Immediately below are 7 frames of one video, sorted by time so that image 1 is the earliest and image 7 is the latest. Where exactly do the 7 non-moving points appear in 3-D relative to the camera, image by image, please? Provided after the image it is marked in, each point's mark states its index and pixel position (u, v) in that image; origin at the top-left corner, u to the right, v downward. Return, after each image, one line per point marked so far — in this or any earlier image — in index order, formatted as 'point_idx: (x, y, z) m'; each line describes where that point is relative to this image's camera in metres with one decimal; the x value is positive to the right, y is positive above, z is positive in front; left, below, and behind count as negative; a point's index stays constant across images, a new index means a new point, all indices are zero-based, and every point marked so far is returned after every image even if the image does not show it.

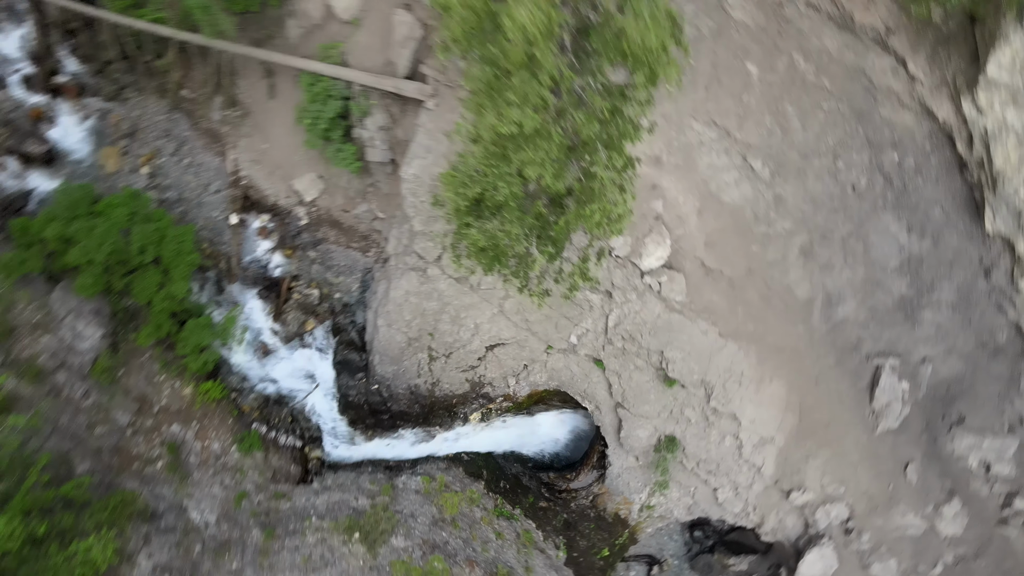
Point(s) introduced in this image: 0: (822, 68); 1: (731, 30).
0: (+1.4, +1.0, +3.3) m
1: (+1.0, +1.1, +3.3) m
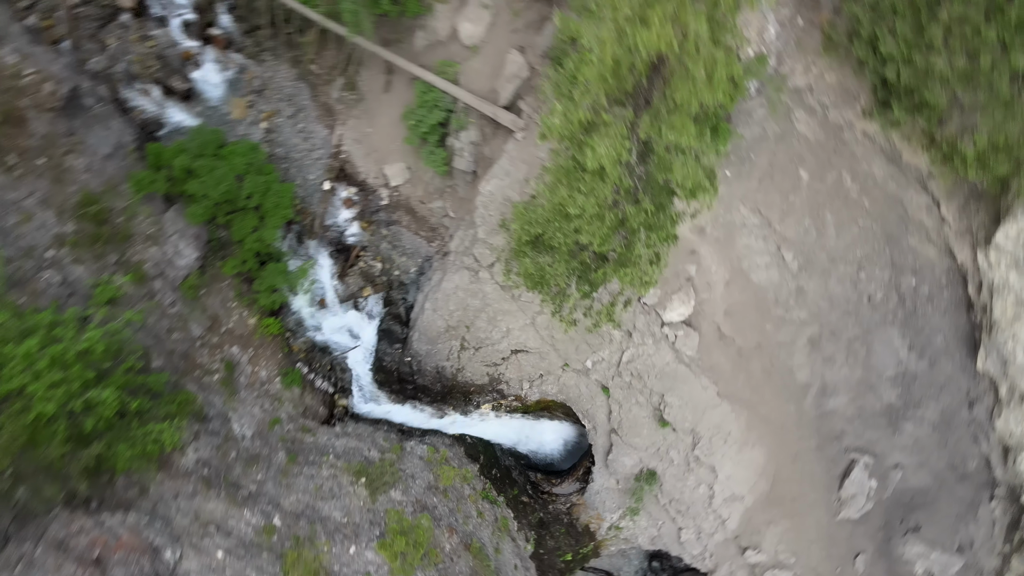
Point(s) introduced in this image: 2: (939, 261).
0: (+1.8, +0.5, +3.7) m
1: (+1.4, +0.7, +3.7) m
2: (+2.1, +0.1, +3.7) m
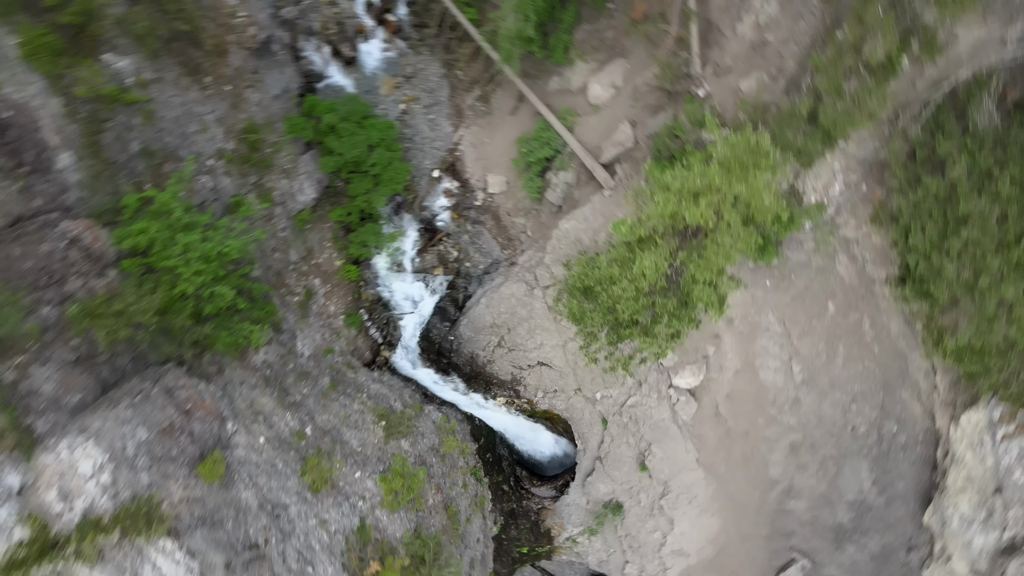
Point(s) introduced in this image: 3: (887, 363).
0: (+2.1, -0.3, +4.2) m
1: (+1.8, +0.1, +4.2) m
2: (+2.3, -0.7, +4.2) m
3: (+2.1, -0.4, +4.2) m
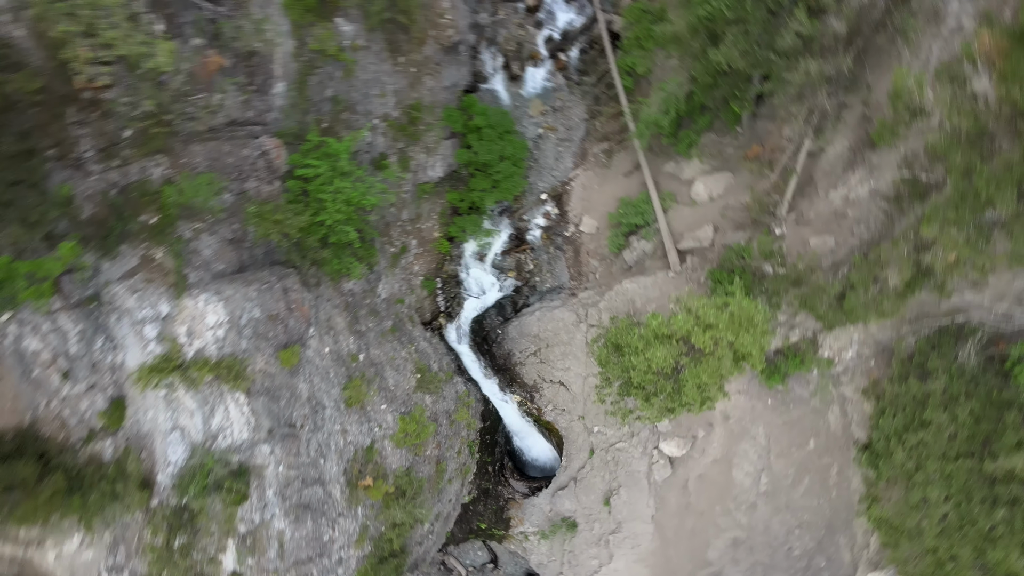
0: (+2.1, -1.3, +4.9) m
1: (+2.0, -0.8, +4.9) m
2: (+2.2, -1.8, +4.8) m
3: (+2.1, -1.4, +4.9) m
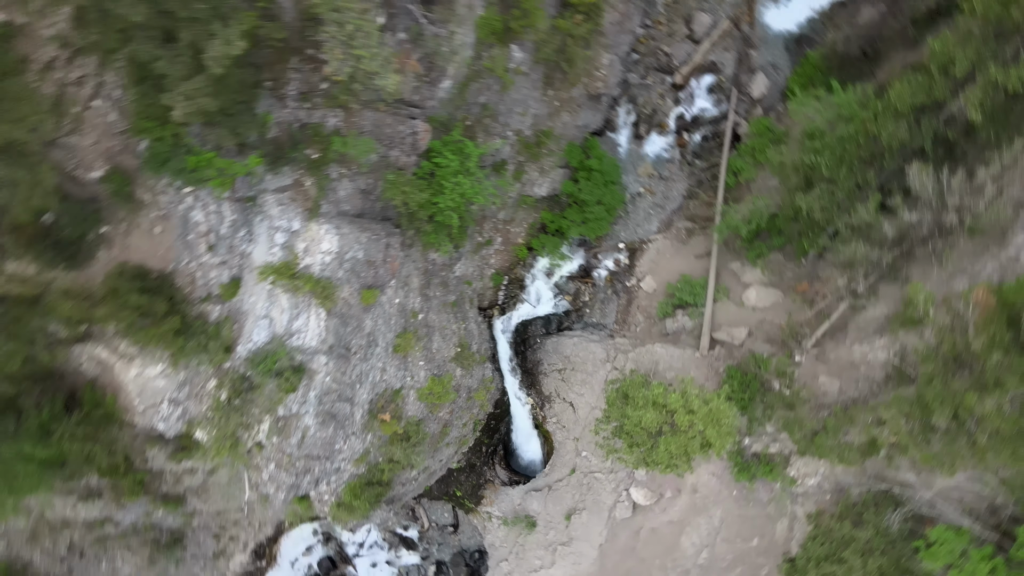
0: (+1.9, -2.2, +5.5) m
1: (+1.9, -1.7, +5.5) m
2: (+1.7, -2.7, +5.5) m
3: (+1.8, -2.3, +5.5) m
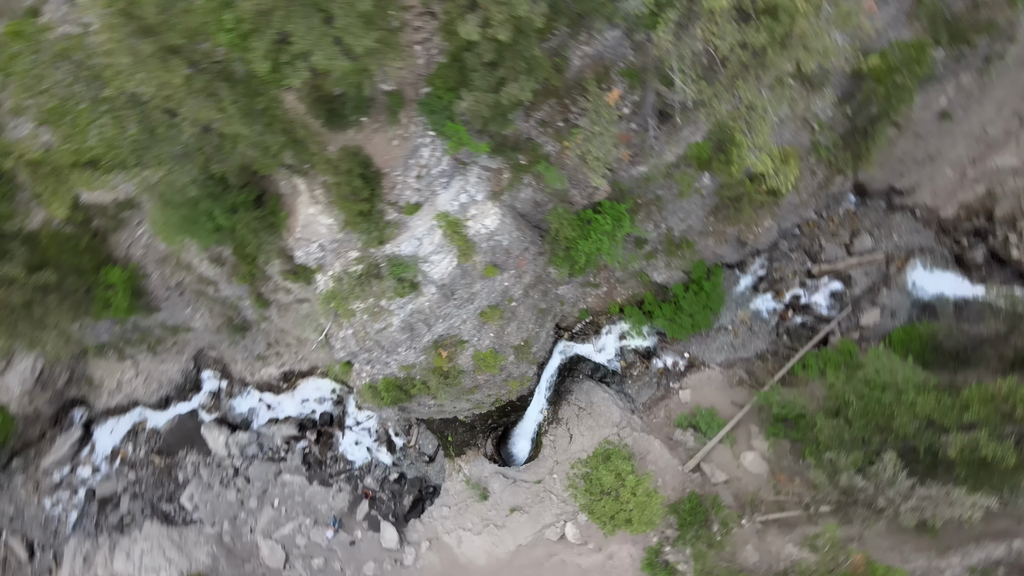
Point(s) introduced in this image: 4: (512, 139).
0: (+0.9, -3.3, +6.6) m
1: (+1.2, -3.0, +6.6) m
2: (+0.4, -3.6, +6.6) m
3: (+0.7, -3.3, +6.6) m
4: (0.0, +1.2, +5.9) m
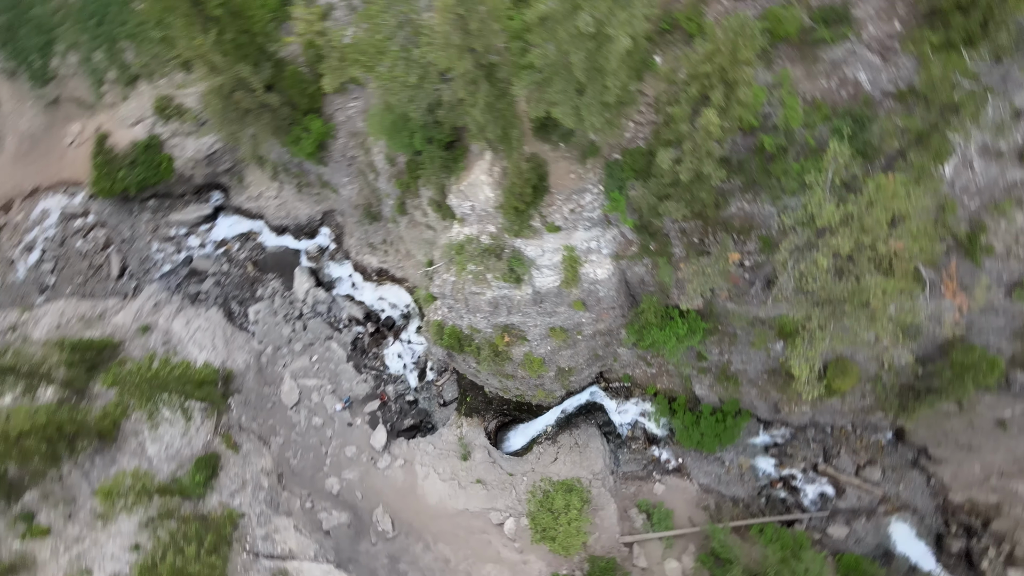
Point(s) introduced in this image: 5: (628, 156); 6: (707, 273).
0: (-0.4, -3.6, +7.8) m
1: (+0.1, -3.5, +7.8) m
2: (-0.9, -3.6, +7.9) m
3: (-0.5, -3.6, +7.9) m
4: (+1.4, +0.6, +7.0) m
5: (+1.0, +1.2, +6.7) m
6: (+1.9, +0.2, +7.0) m
